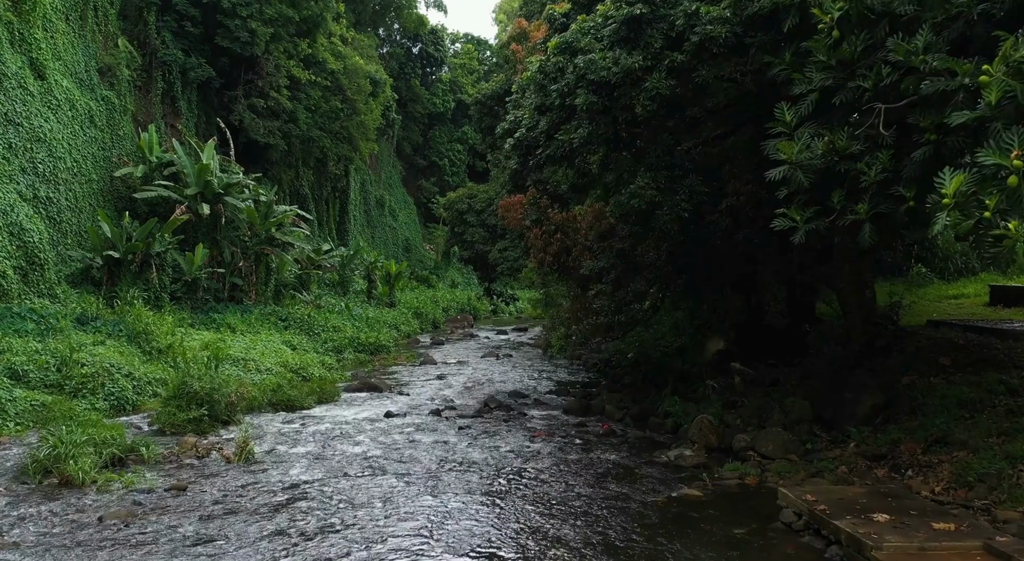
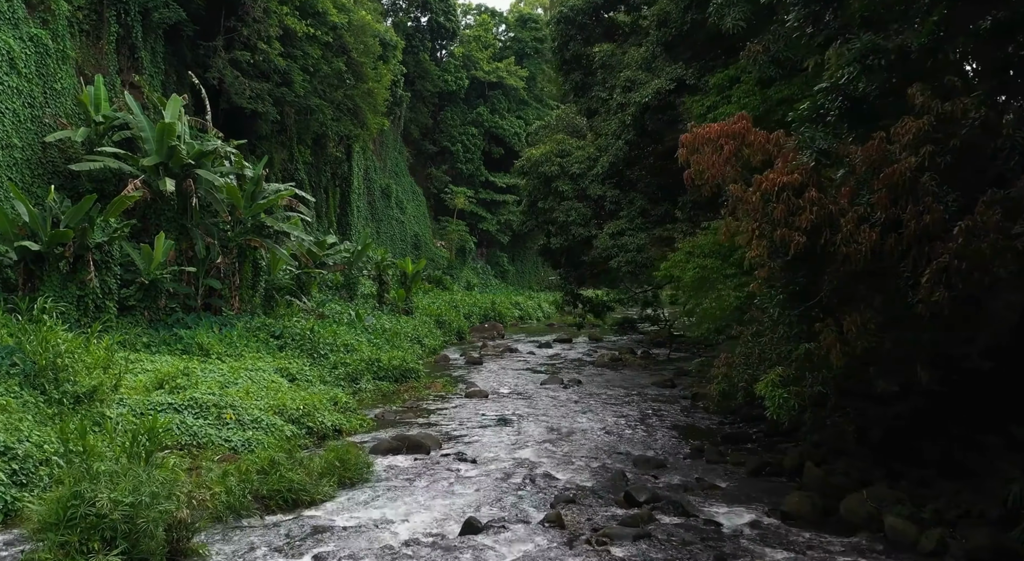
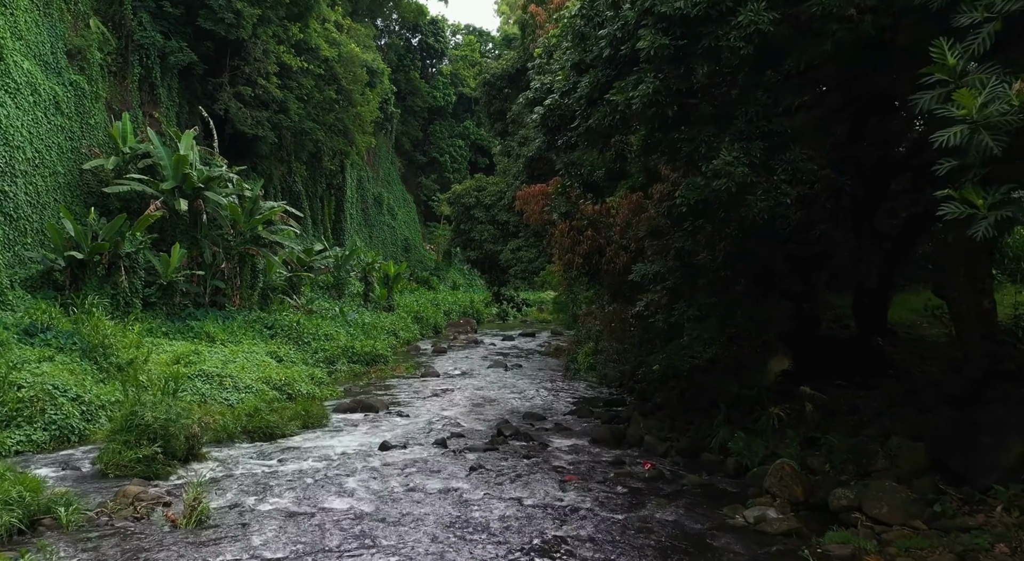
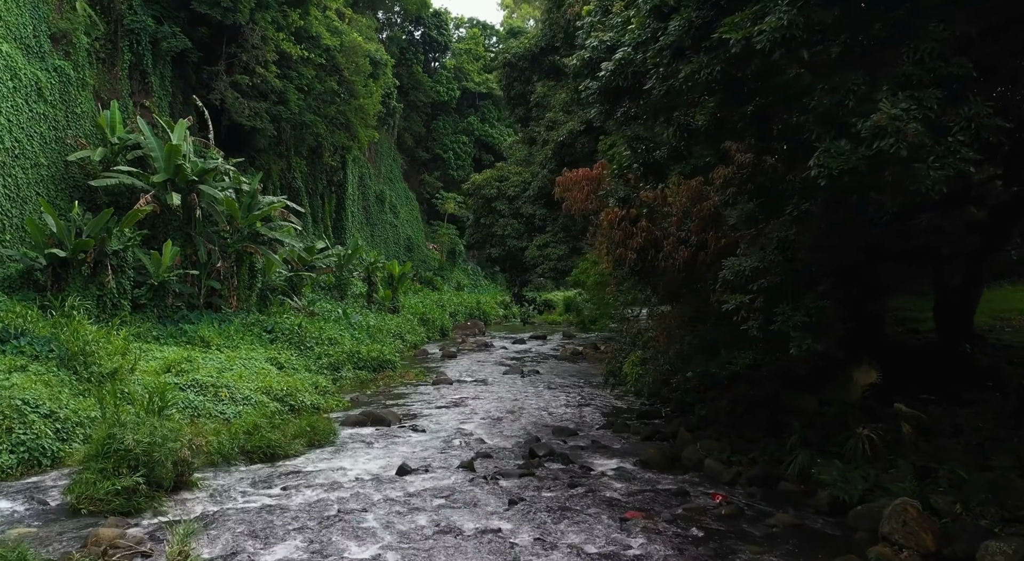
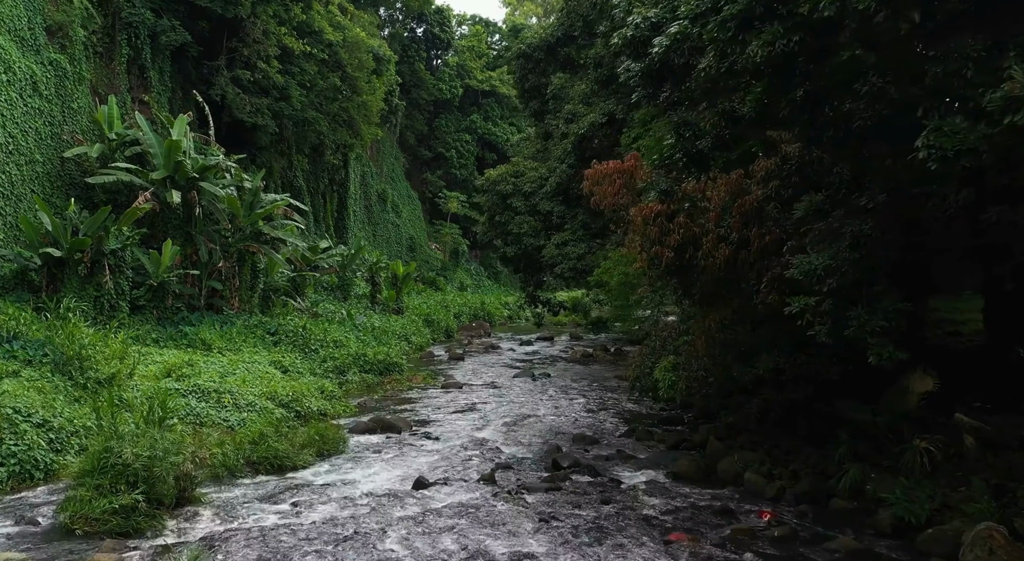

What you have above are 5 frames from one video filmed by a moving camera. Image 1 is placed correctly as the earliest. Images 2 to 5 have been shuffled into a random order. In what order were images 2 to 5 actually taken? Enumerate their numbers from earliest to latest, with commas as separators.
3, 4, 5, 2
